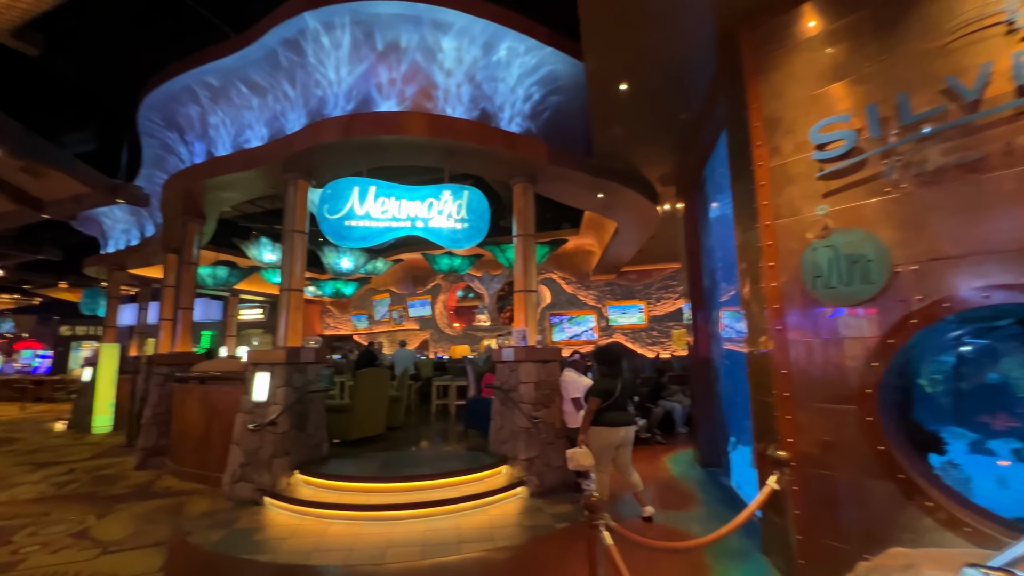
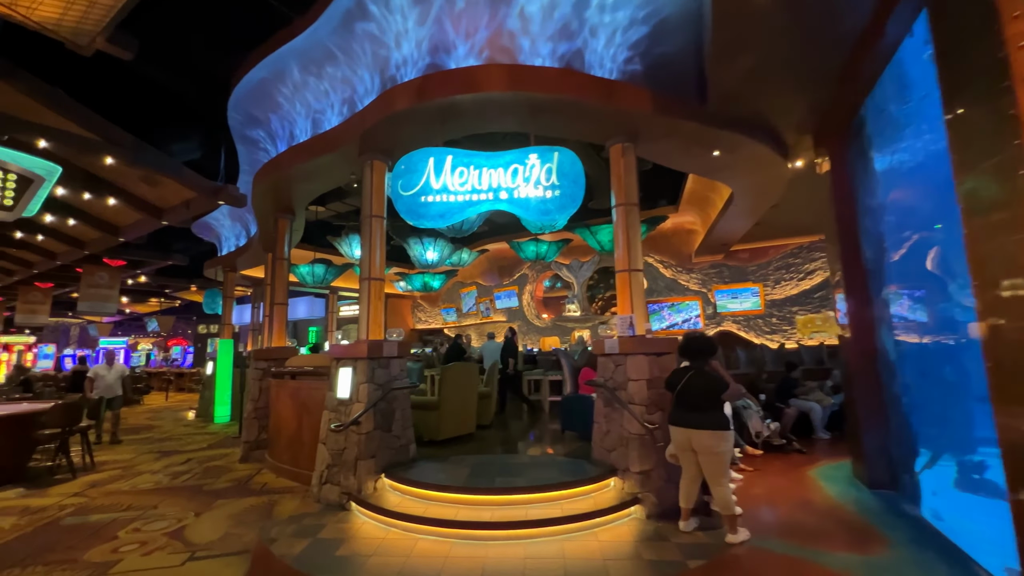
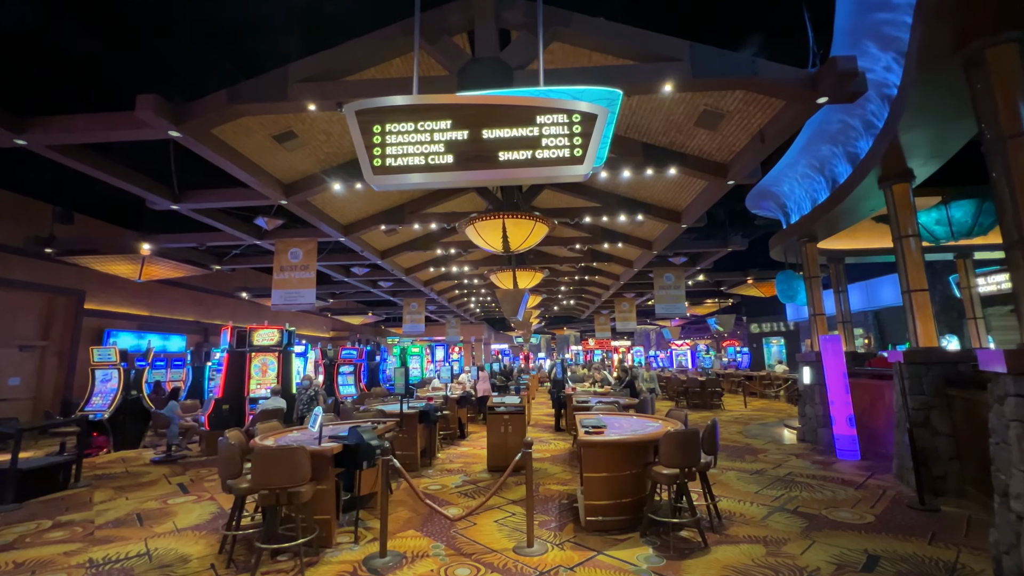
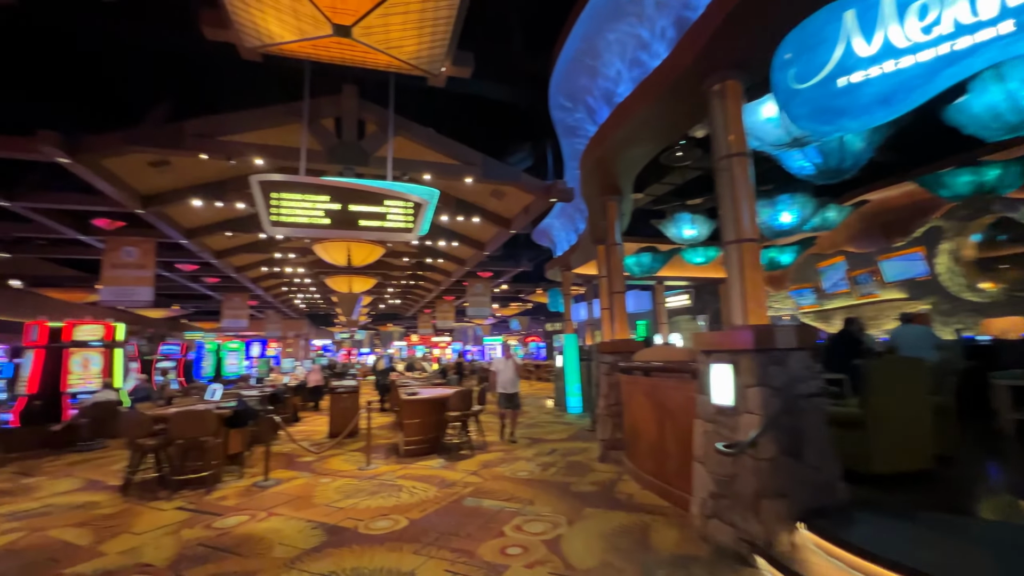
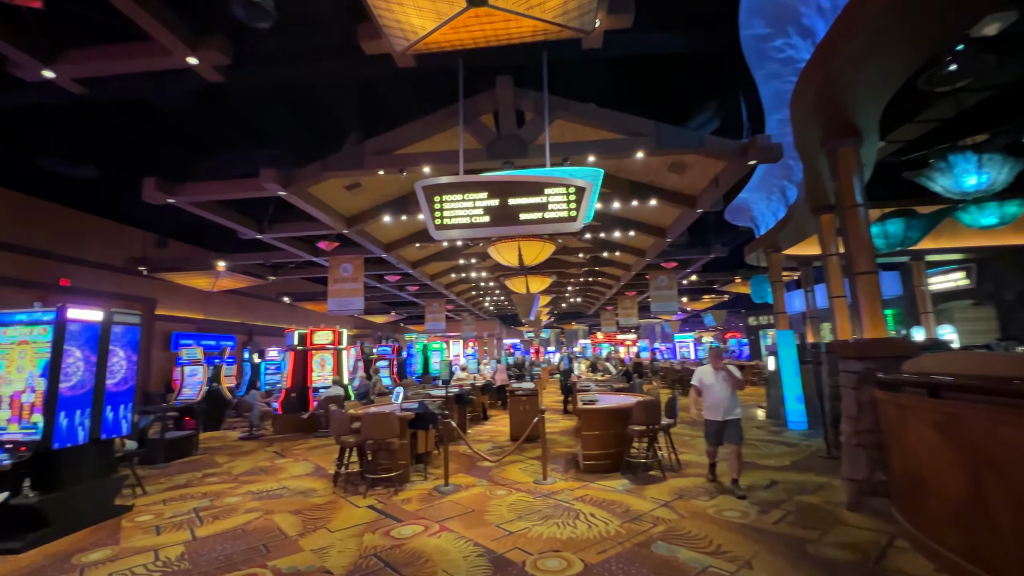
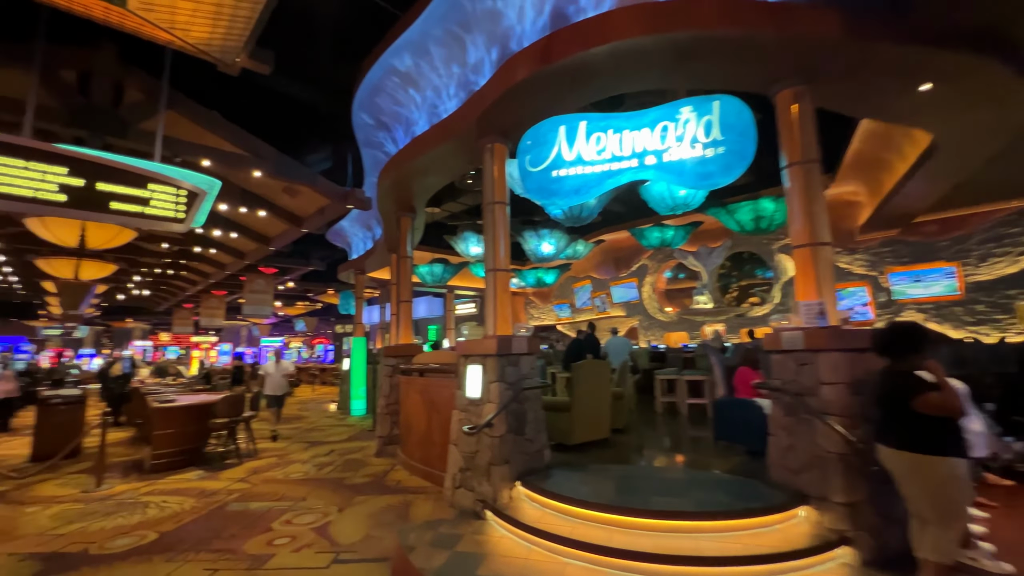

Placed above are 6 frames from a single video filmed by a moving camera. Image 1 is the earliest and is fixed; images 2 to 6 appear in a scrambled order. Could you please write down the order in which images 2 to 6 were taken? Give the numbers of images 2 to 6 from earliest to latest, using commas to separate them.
2, 6, 4, 5, 3
